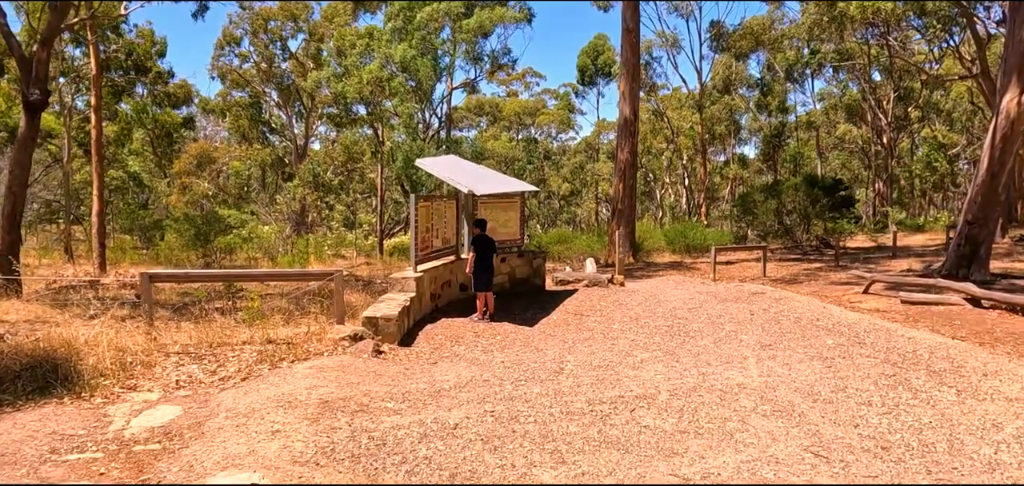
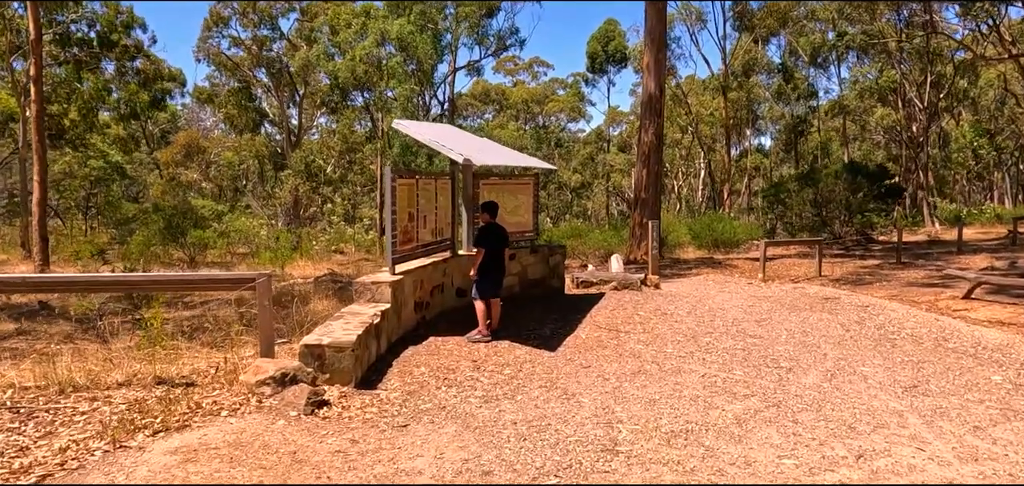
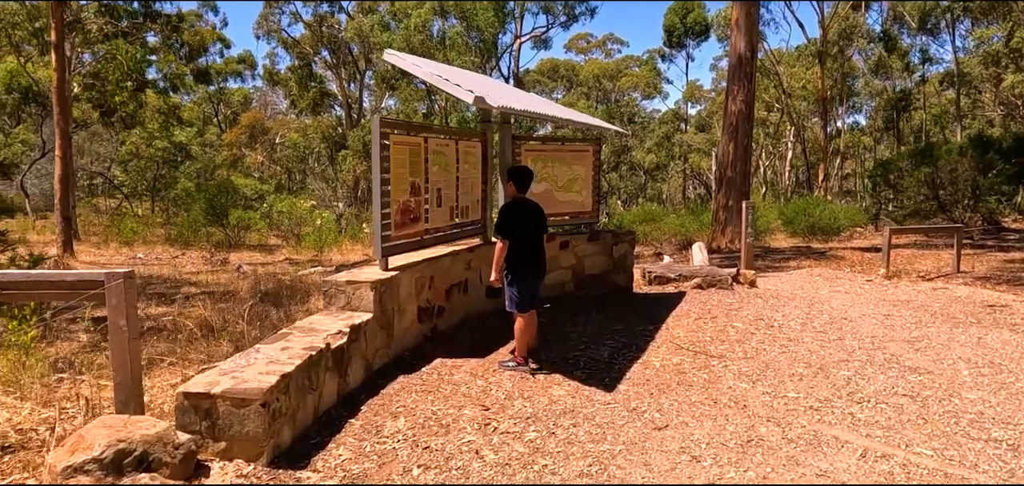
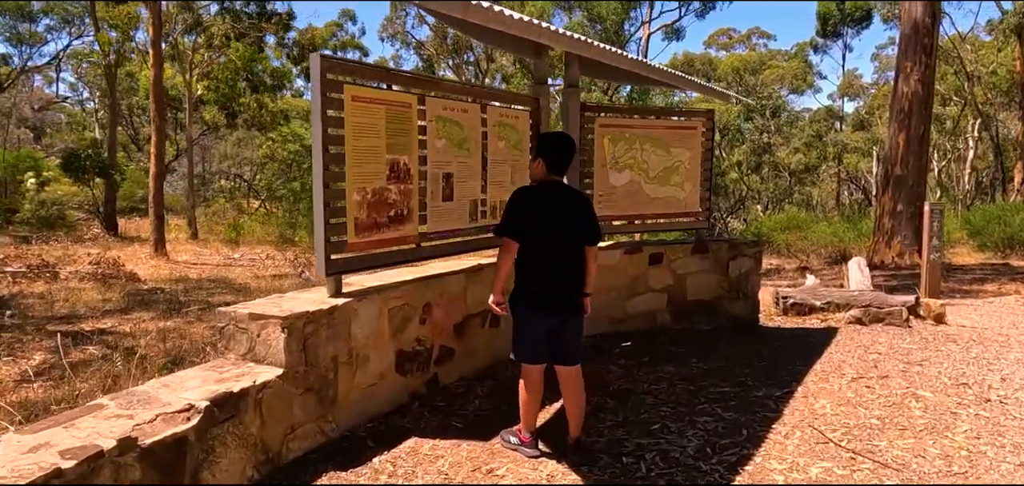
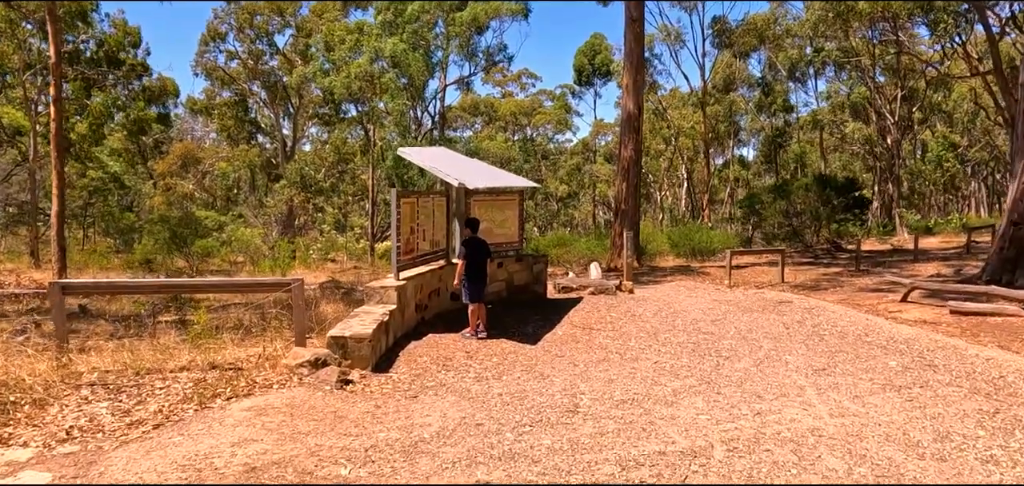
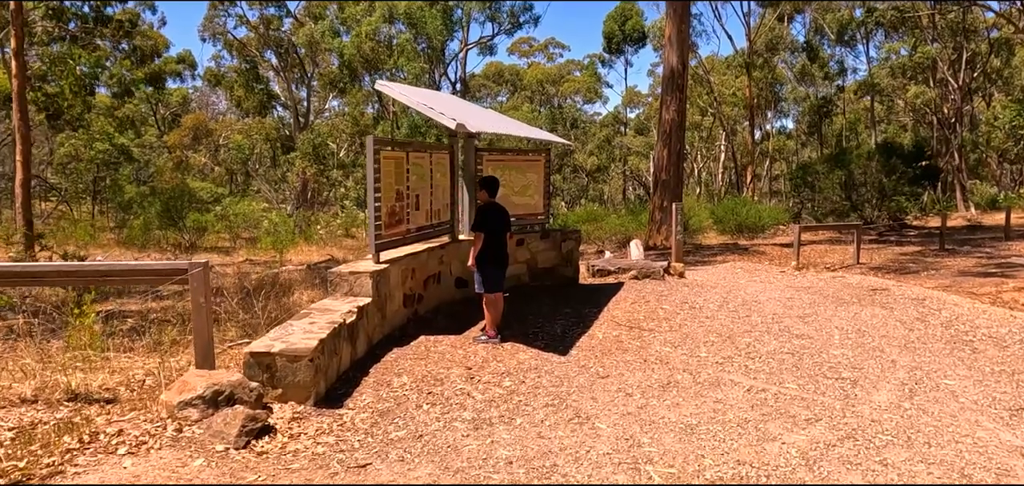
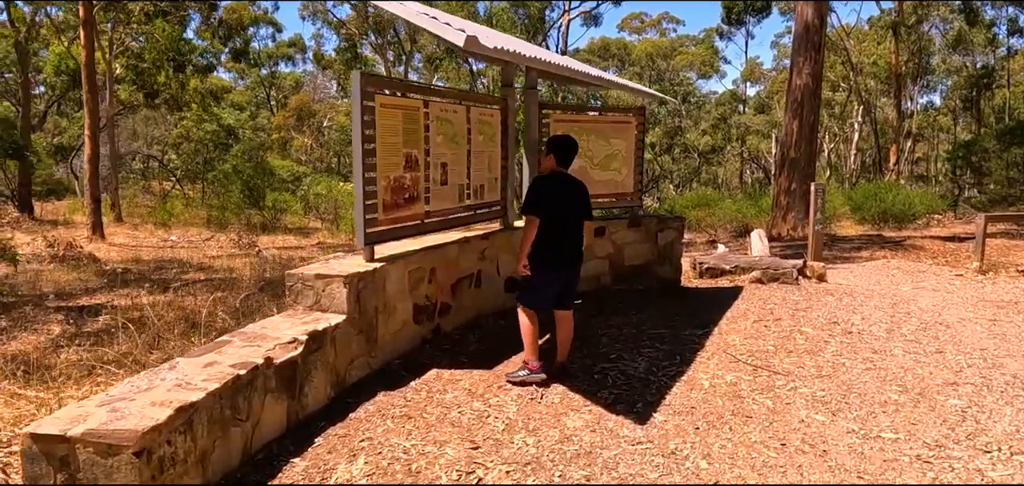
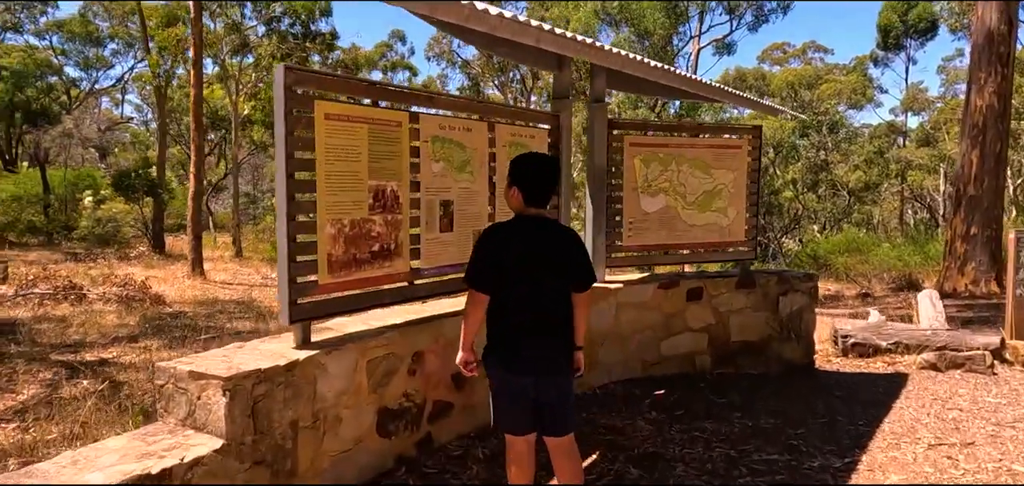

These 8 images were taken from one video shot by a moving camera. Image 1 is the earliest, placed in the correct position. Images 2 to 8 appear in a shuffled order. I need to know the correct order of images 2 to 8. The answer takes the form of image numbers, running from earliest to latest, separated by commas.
5, 2, 6, 3, 7, 4, 8
